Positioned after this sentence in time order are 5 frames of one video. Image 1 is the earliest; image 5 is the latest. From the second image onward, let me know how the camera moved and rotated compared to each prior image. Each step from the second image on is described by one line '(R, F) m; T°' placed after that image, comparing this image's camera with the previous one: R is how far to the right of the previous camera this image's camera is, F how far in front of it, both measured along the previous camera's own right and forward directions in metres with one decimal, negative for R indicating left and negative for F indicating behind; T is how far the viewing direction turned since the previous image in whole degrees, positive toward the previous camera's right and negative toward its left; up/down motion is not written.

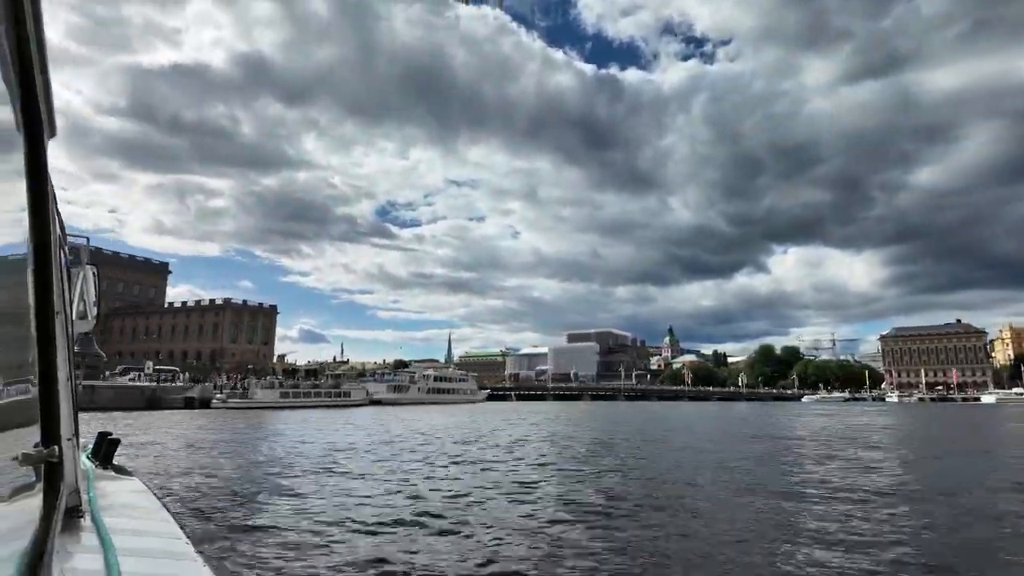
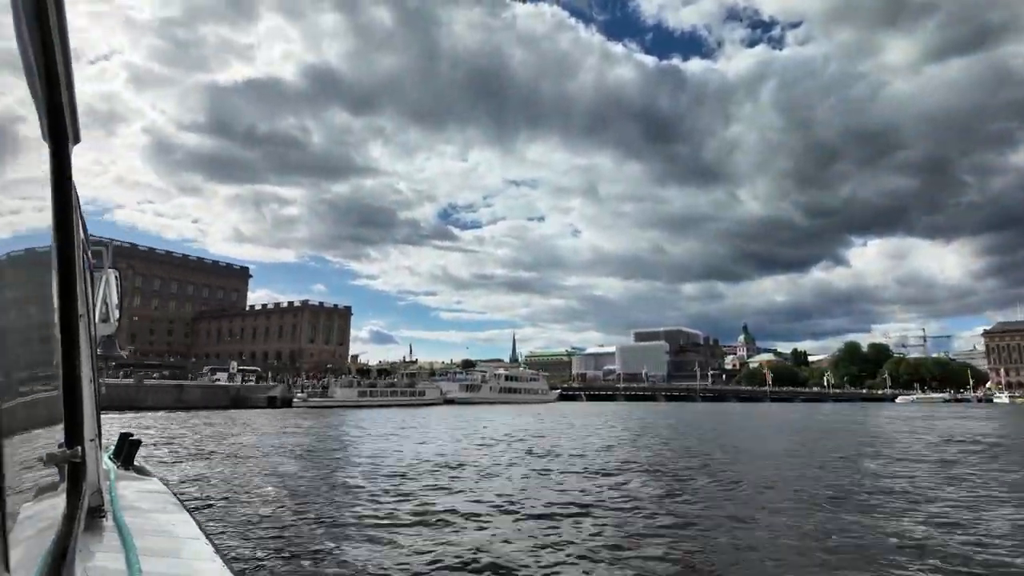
(-0.7, +0.7) m; -6°
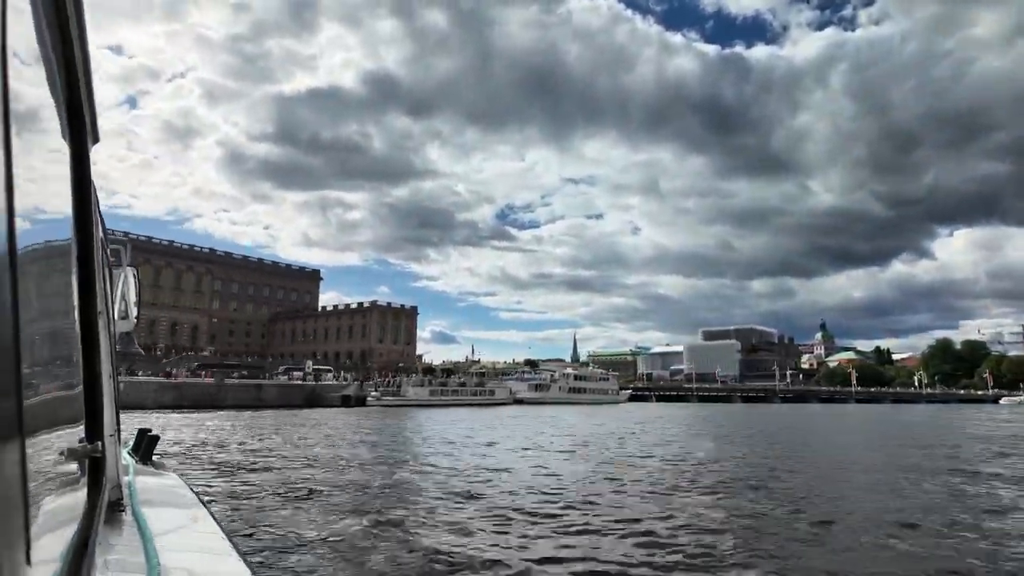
(-0.6, +0.7) m; -6°
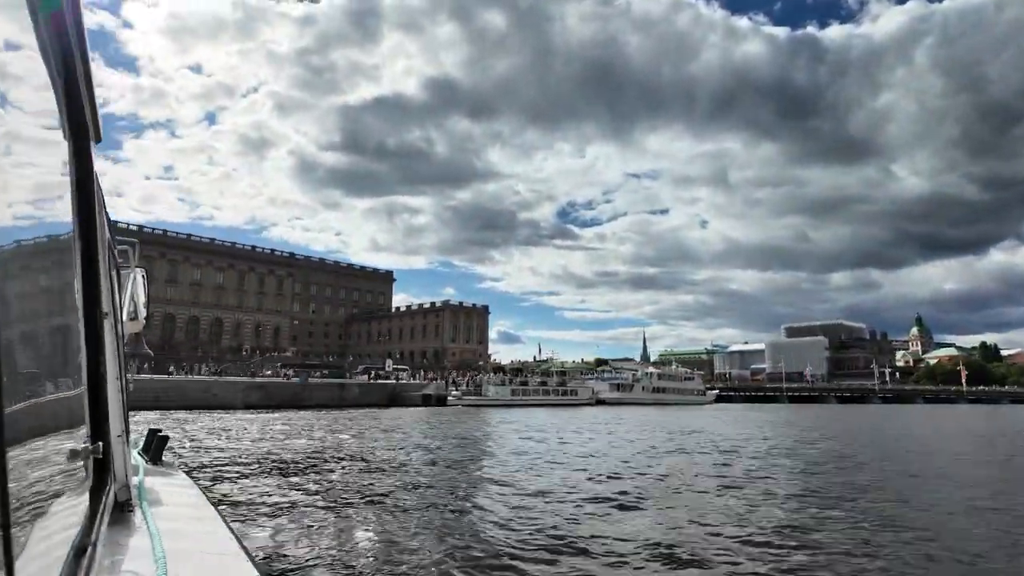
(-0.9, +0.9) m; -6°
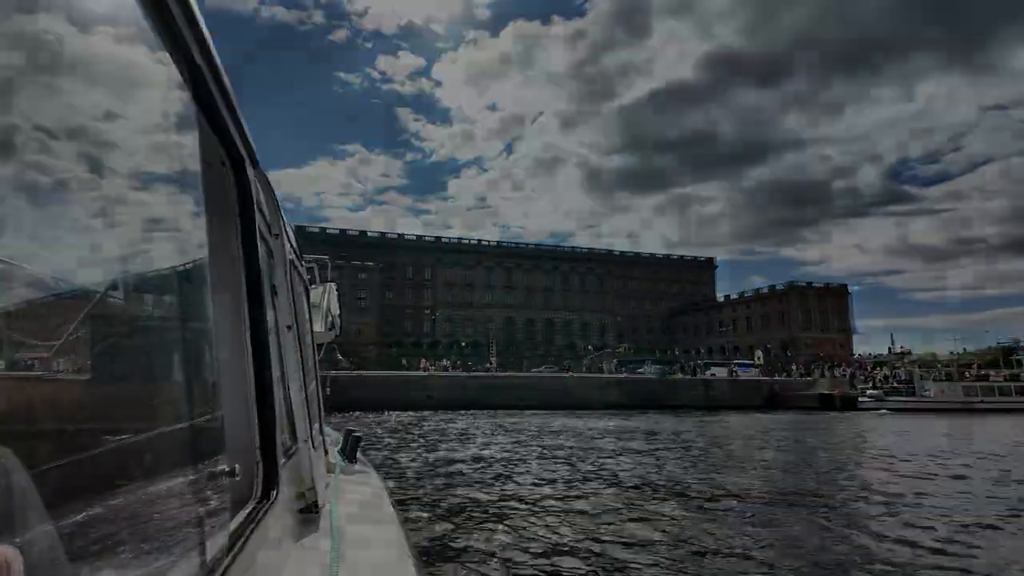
(-3.5, +3.4) m; -28°
